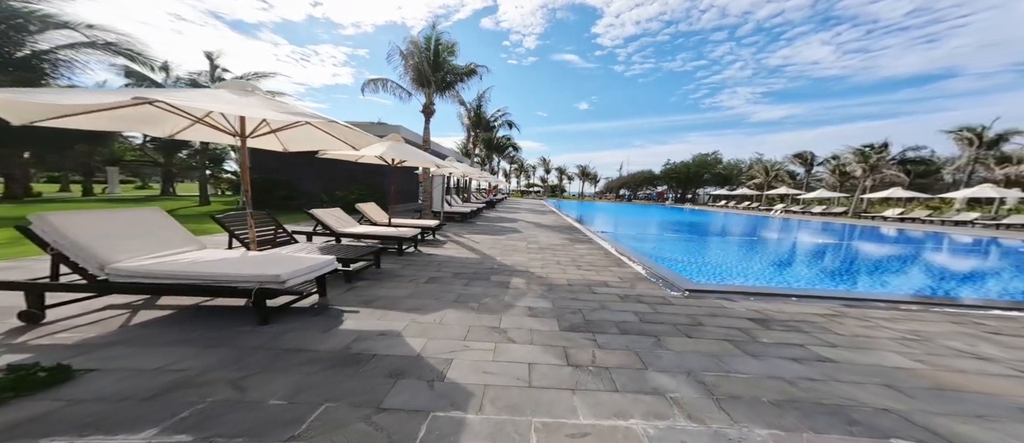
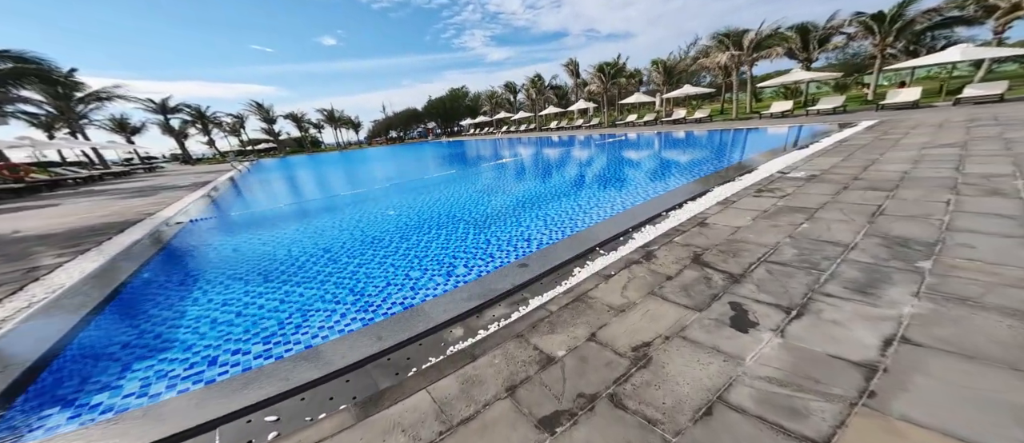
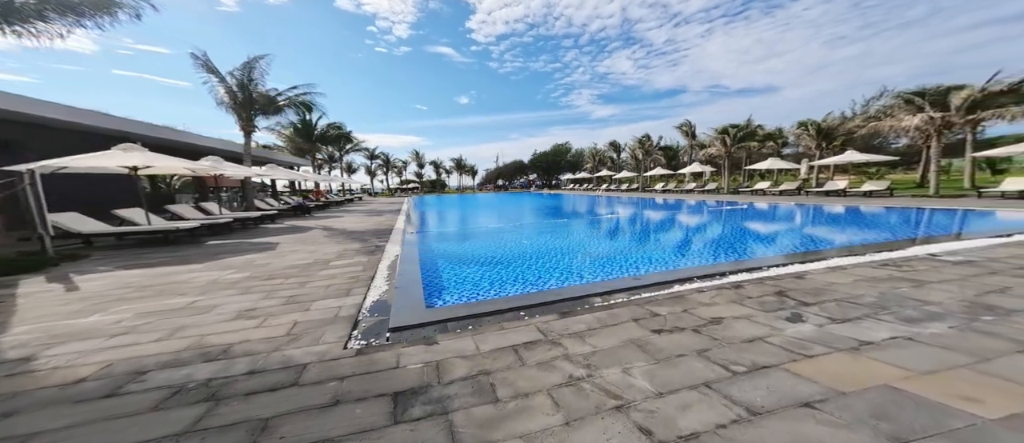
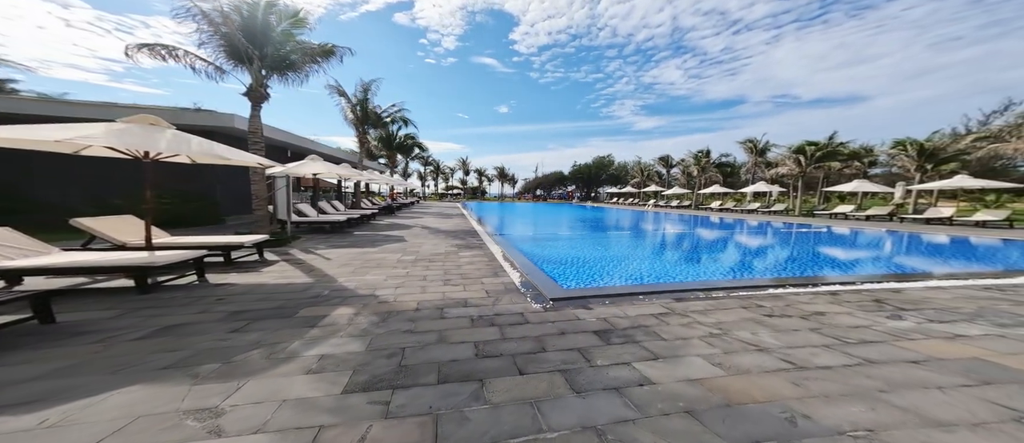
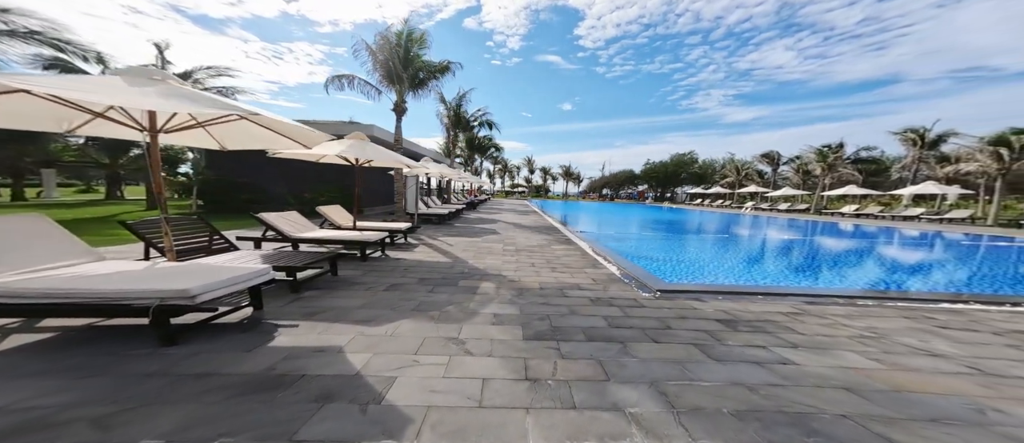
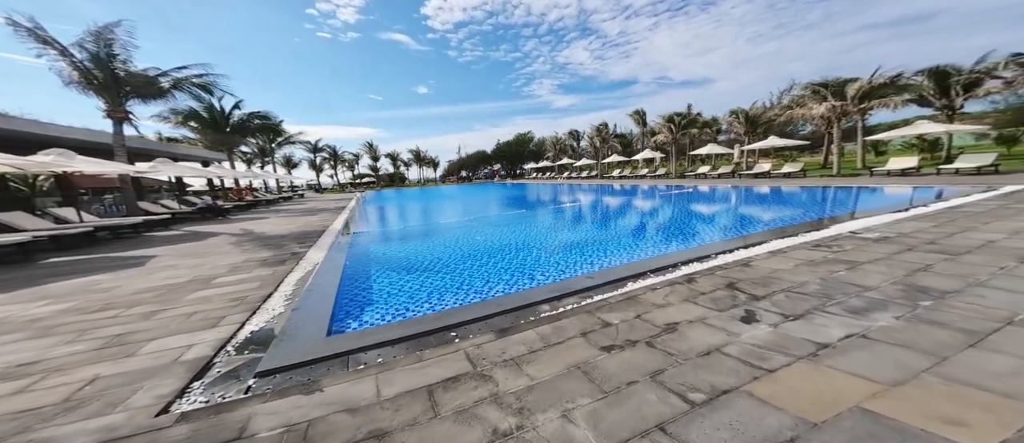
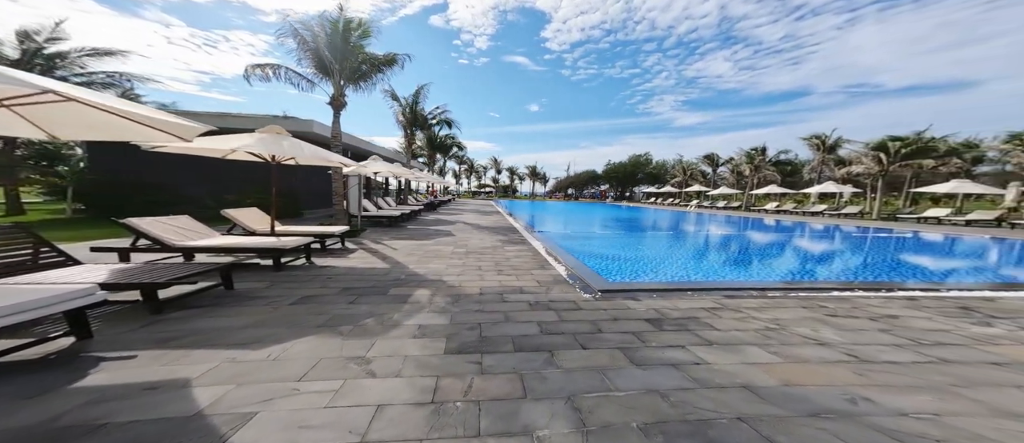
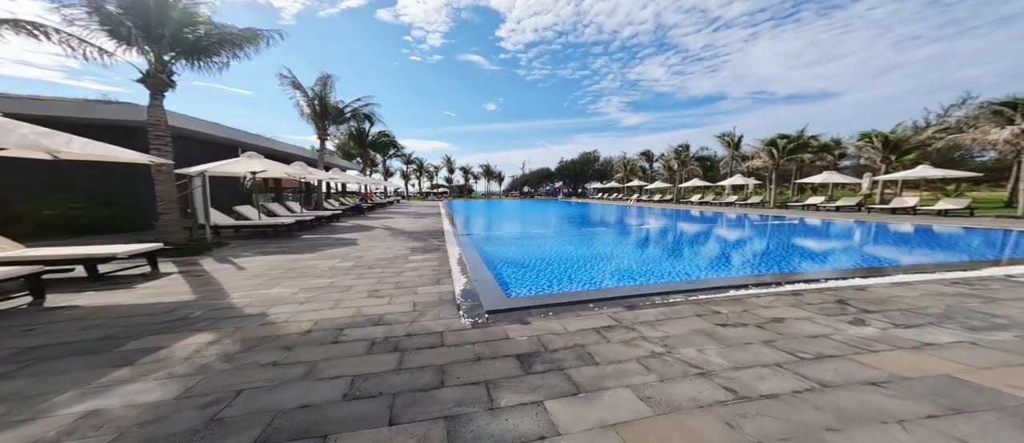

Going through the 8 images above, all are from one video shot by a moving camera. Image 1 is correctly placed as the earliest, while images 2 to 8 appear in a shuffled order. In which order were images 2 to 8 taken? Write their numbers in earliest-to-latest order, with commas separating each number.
5, 7, 4, 8, 3, 6, 2
